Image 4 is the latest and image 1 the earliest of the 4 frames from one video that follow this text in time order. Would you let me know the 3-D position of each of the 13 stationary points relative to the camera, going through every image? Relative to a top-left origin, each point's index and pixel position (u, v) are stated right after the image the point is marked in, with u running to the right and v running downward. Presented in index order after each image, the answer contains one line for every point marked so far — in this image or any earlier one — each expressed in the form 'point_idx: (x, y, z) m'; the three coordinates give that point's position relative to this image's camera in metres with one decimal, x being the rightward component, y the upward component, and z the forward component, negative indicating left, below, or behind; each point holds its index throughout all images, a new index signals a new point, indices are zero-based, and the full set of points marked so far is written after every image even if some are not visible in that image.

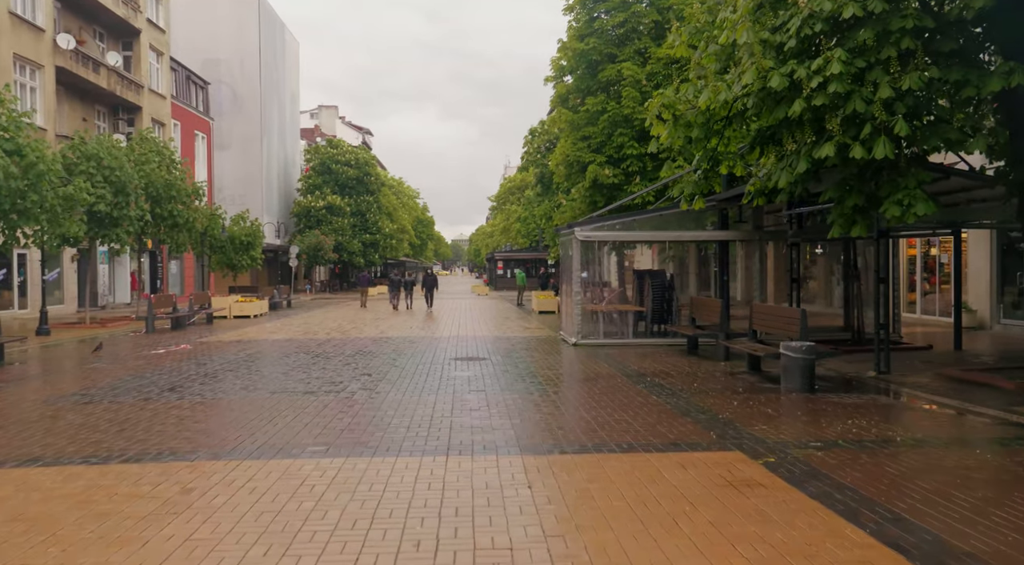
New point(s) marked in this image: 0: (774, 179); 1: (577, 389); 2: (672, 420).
0: (+3.2, +1.3, +8.6) m
1: (+0.9, -1.4, +9.3) m
2: (+1.7, -1.4, +7.1) m
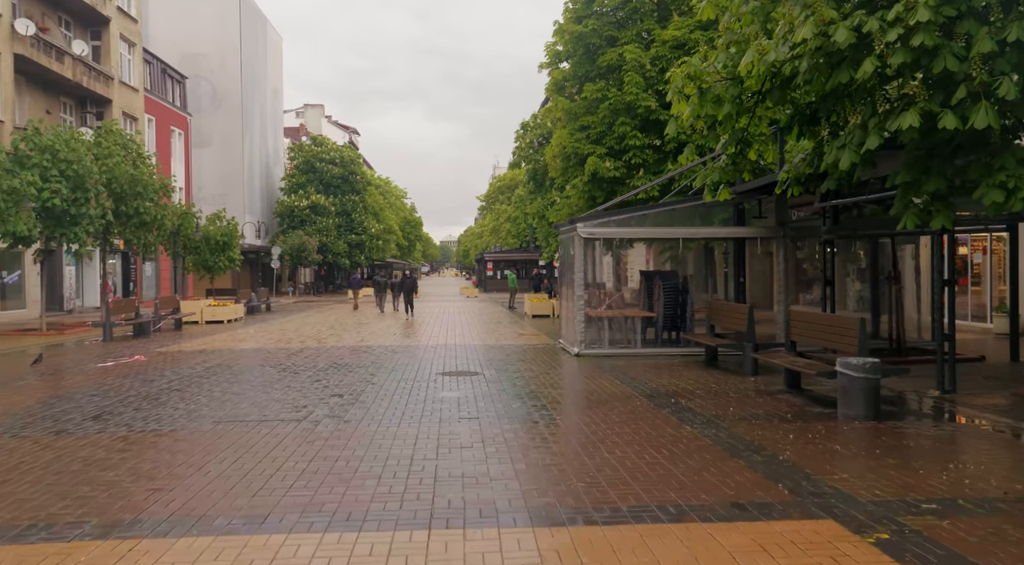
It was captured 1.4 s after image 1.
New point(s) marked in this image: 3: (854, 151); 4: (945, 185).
0: (+3.2, +1.2, +7.0) m
1: (+0.9, -1.5, +7.7) m
2: (+1.7, -1.5, +5.6) m
3: (+3.4, +1.3, +6.8) m
4: (+4.1, +0.9, +6.5) m
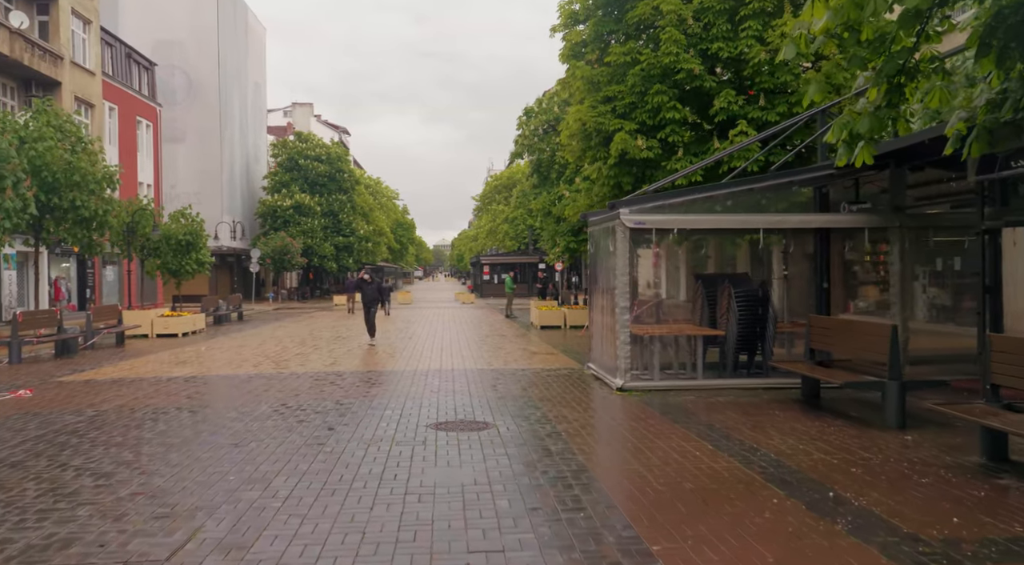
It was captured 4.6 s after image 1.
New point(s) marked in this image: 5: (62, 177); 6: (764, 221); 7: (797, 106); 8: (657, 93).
0: (+3.5, +1.2, +3.6) m
1: (+1.2, -1.5, +4.2) m
2: (+2.0, -1.5, +2.1) m
3: (+3.7, +1.2, +3.4) m
4: (+4.4, +0.9, +3.1) m
5: (-12.3, +2.9, +19.0) m
6: (+3.5, +0.9, +9.8) m
7: (+5.9, +3.7, +14.4) m
8: (+3.0, +4.0, +14.7) m
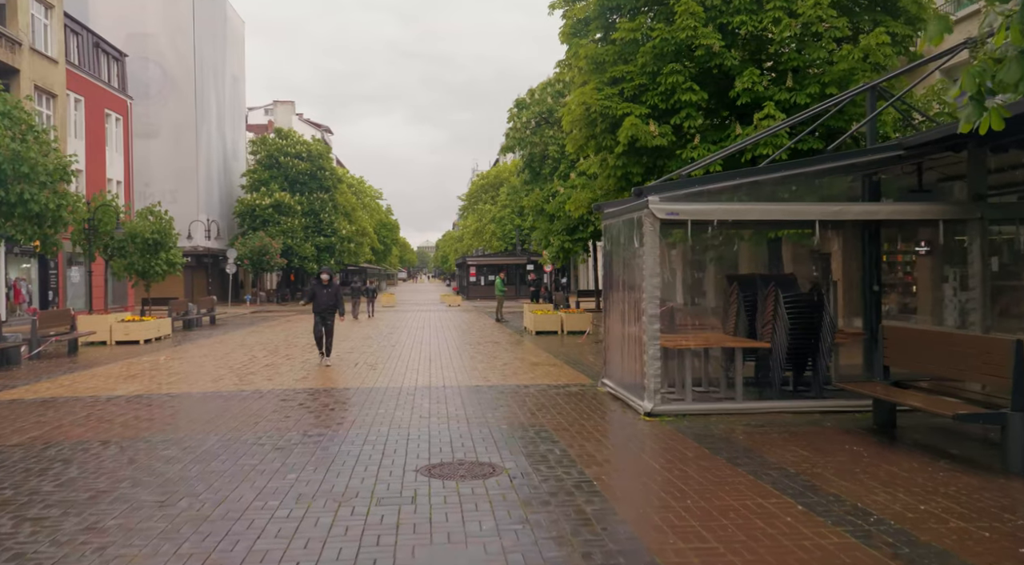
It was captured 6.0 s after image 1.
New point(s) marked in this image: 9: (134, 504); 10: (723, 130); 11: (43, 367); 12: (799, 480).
0: (+3.7, +1.2, +2.0) m
1: (+1.4, -1.5, +2.5) m
2: (+2.3, -1.5, +0.5) m
3: (+3.9, +1.2, +1.8) m
4: (+4.6, +0.9, +1.5) m
5: (-12.5, +2.8, +17.1) m
6: (+3.6, +0.8, +8.2) m
7: (+5.9, +3.6, +12.9) m
8: (+3.0, +4.0, +13.1) m
9: (-2.7, -1.6, +5.0) m
10: (+4.2, +3.1, +13.7) m
11: (-9.6, -1.7, +14.1) m
12: (+2.2, -1.6, +5.4) m
